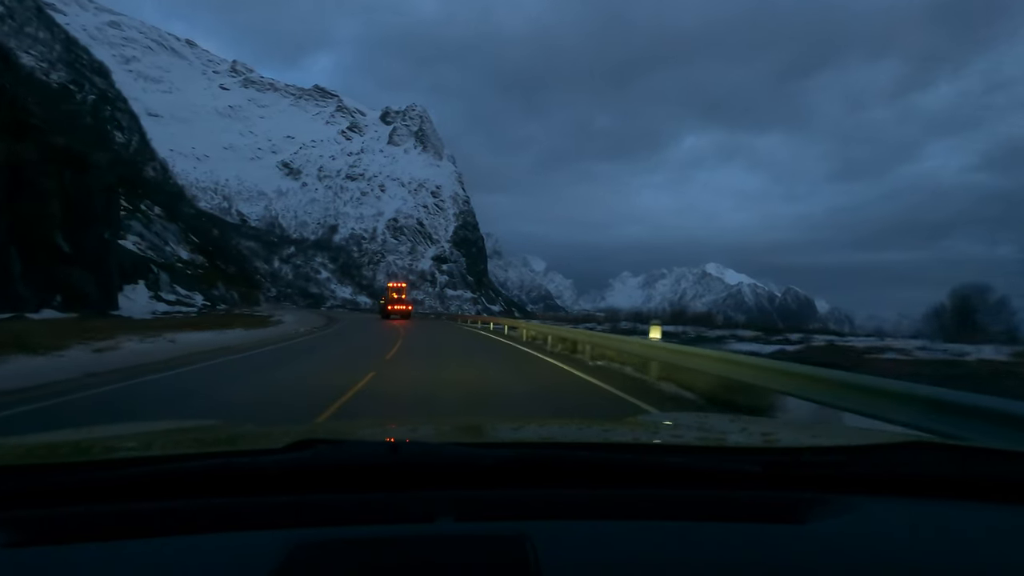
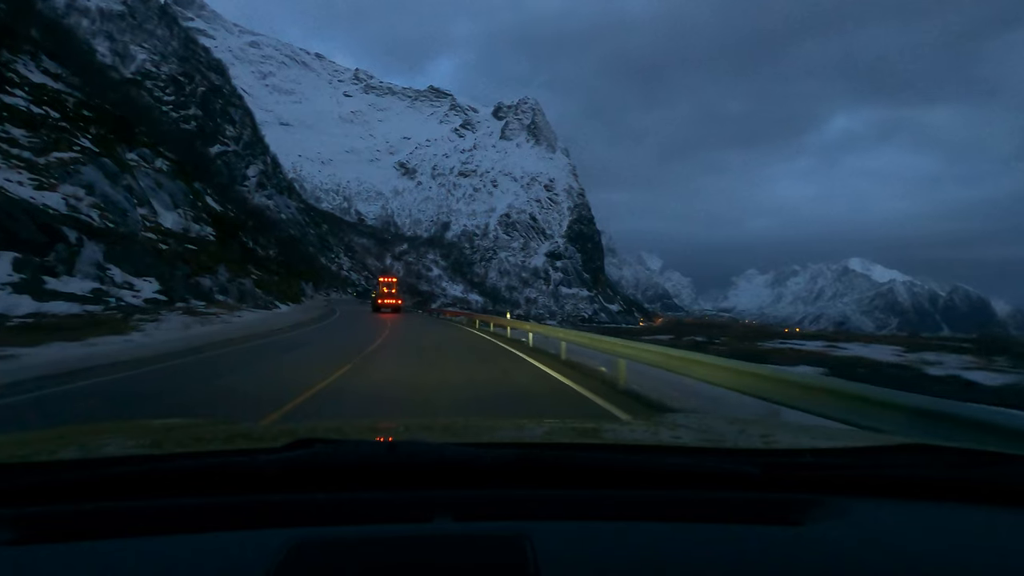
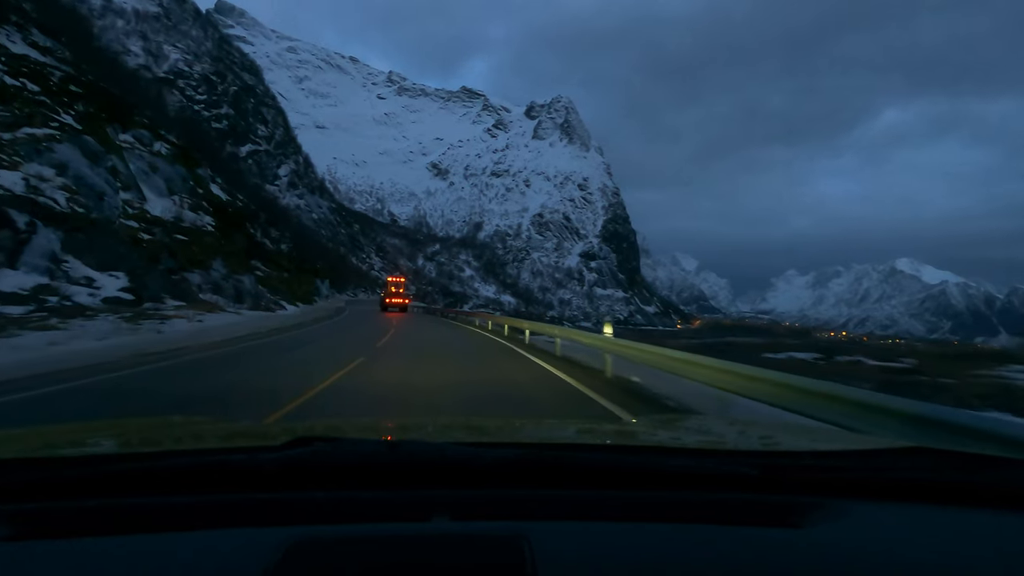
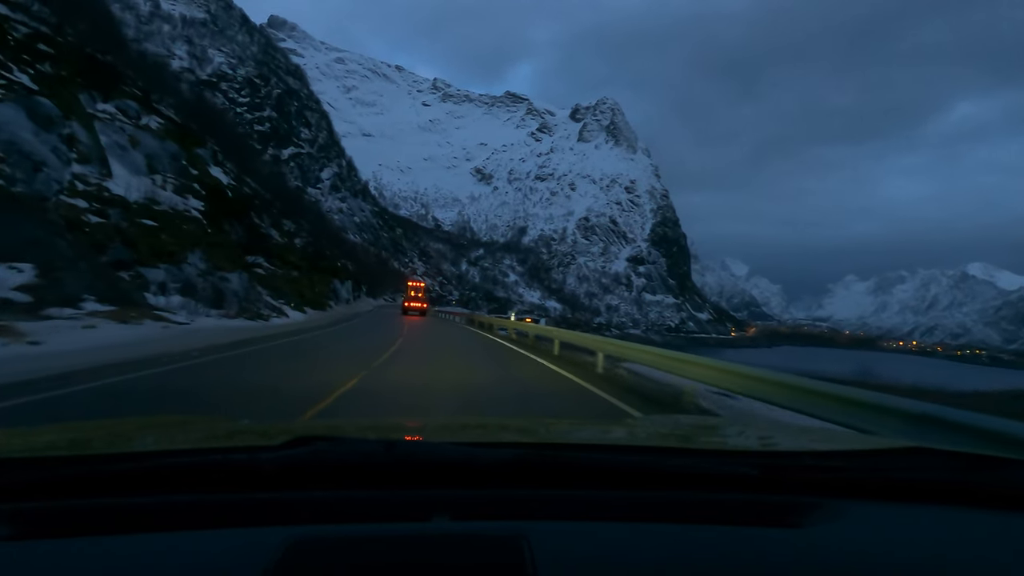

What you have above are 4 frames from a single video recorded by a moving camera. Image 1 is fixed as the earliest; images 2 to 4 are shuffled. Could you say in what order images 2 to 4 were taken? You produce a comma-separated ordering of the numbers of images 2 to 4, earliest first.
2, 3, 4
